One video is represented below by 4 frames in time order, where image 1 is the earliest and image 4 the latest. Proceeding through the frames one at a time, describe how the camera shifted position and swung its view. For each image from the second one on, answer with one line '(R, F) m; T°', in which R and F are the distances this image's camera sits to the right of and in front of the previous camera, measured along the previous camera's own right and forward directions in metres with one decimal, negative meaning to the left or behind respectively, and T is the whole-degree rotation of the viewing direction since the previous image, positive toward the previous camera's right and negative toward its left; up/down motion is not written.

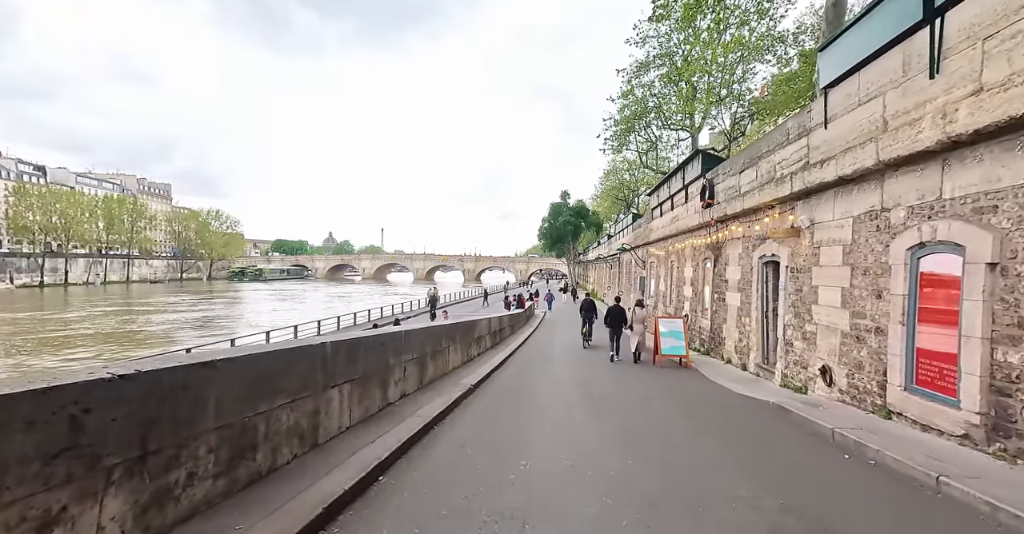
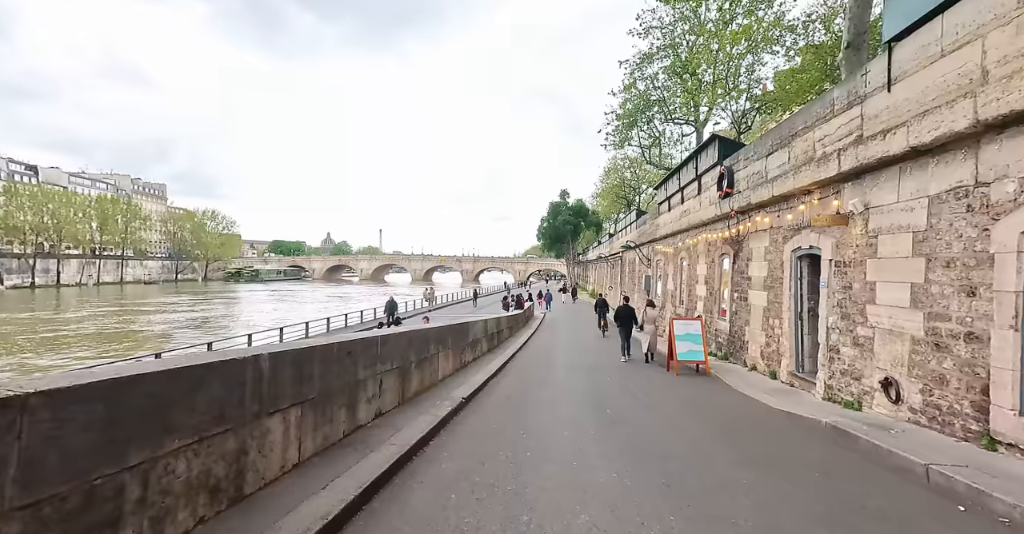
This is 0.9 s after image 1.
(0.0, +1.1) m; 0°
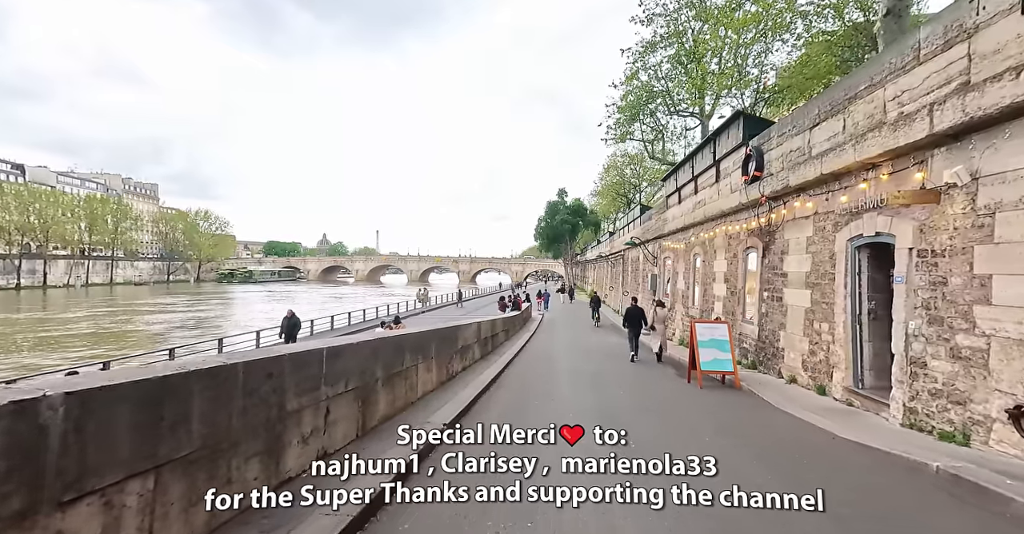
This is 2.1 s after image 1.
(0.0, +1.4) m; 0°
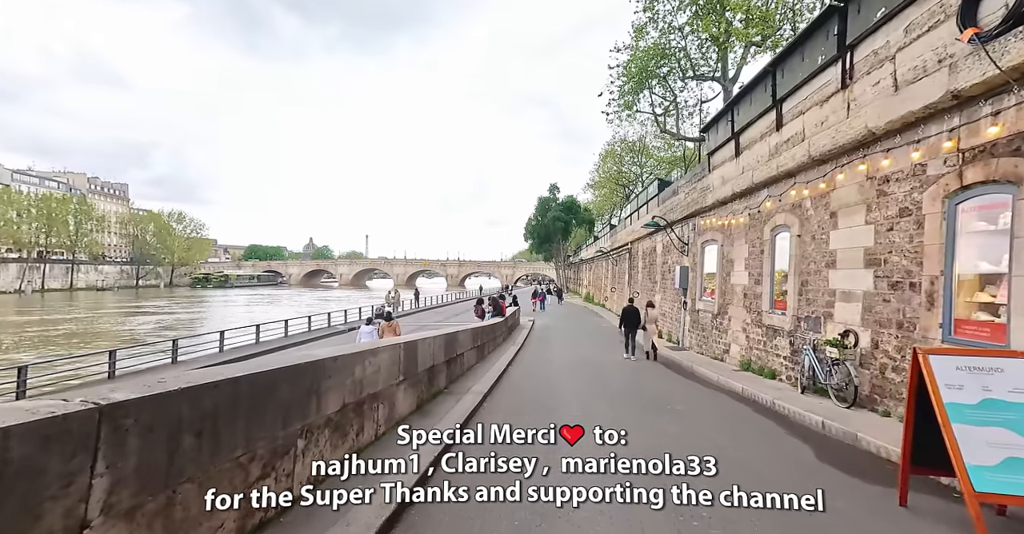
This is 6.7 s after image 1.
(+0.4, +5.3) m; +1°
